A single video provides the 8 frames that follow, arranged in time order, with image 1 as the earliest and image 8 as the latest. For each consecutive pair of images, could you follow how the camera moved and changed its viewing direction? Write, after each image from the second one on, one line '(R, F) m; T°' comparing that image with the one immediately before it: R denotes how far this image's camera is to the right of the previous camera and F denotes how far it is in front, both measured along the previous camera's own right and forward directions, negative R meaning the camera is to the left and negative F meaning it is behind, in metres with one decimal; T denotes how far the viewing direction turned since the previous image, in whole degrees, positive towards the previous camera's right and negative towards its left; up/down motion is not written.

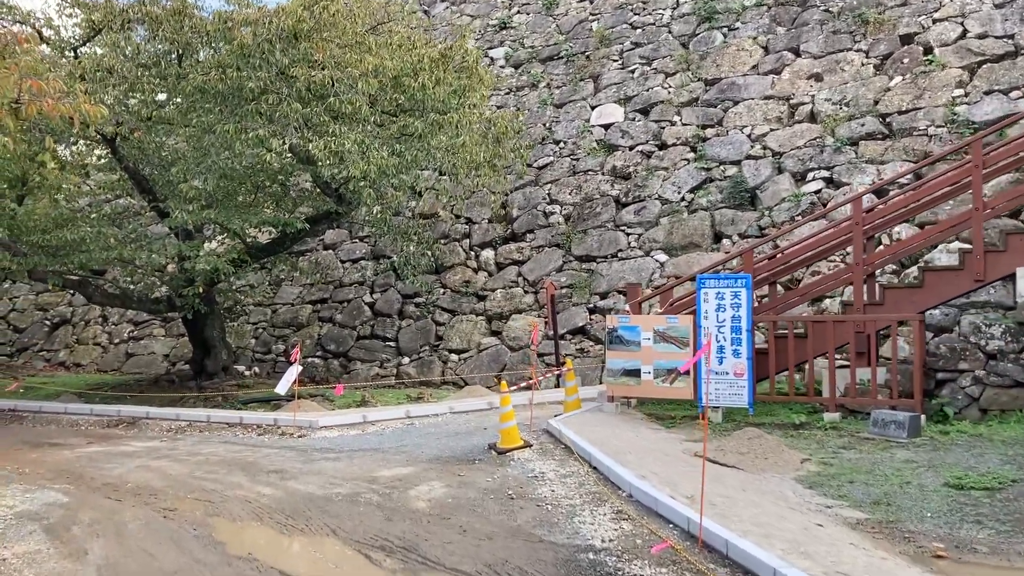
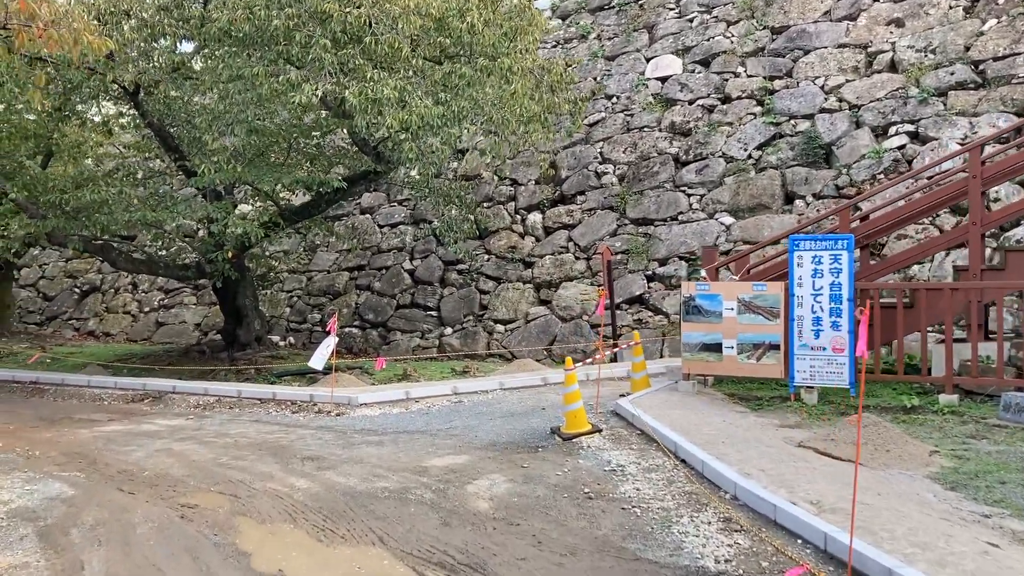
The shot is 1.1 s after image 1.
(-0.2, +0.9) m; -2°
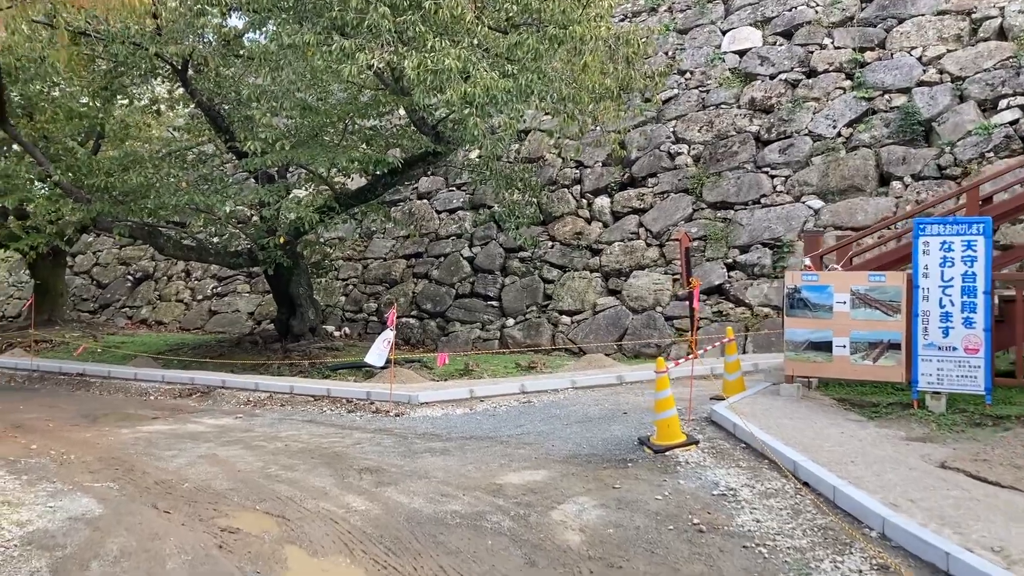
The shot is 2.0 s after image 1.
(-0.2, +0.7) m; -3°
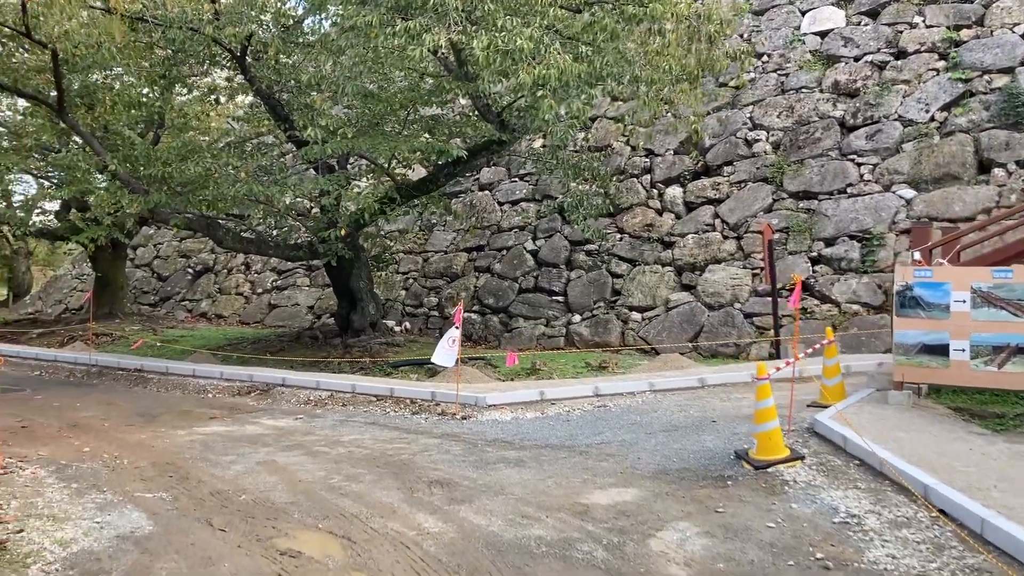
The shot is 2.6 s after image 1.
(-0.2, +0.5) m; -3°
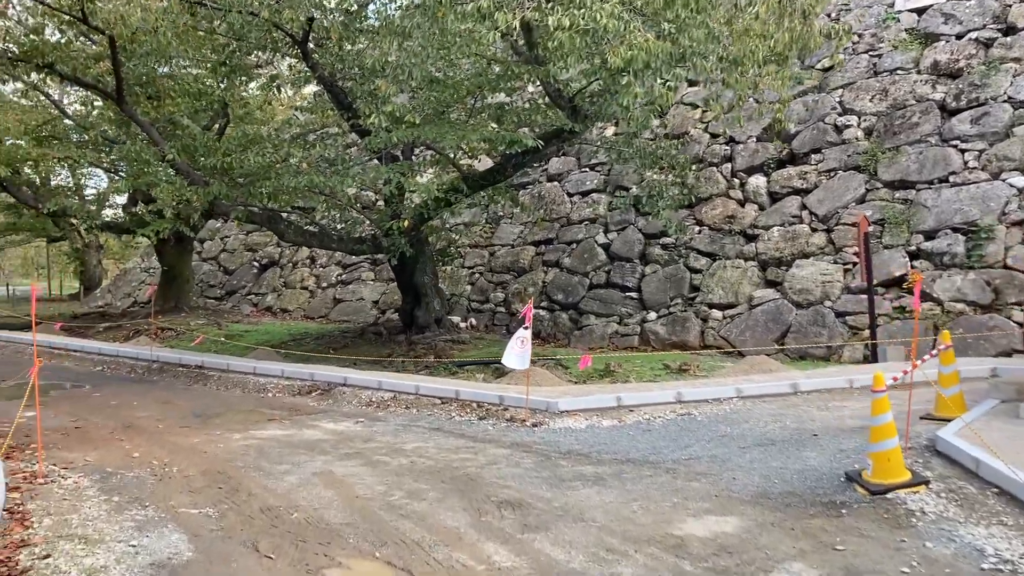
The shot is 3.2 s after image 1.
(-0.1, +0.5) m; -4°
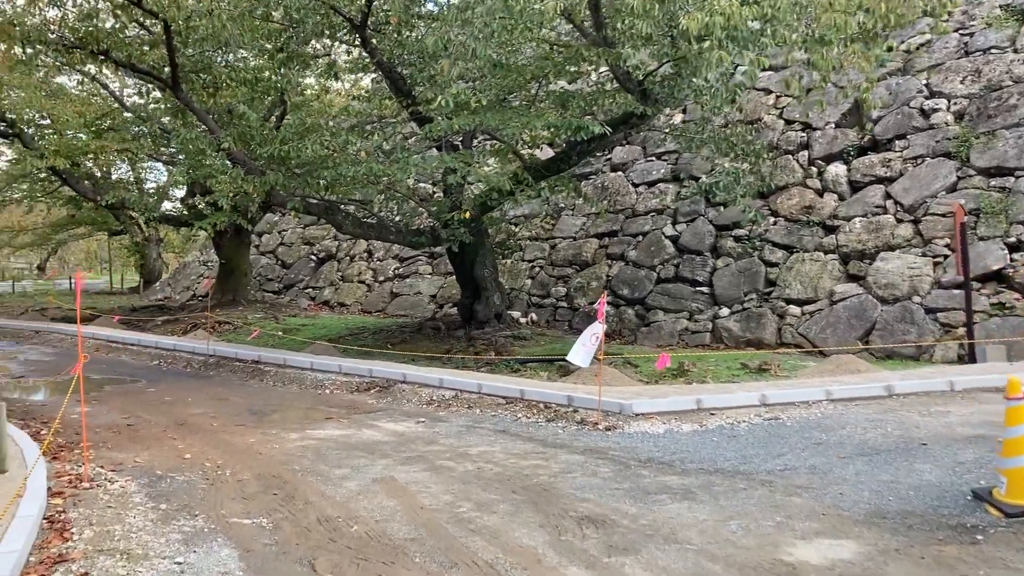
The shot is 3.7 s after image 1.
(-0.1, +0.4) m; -3°
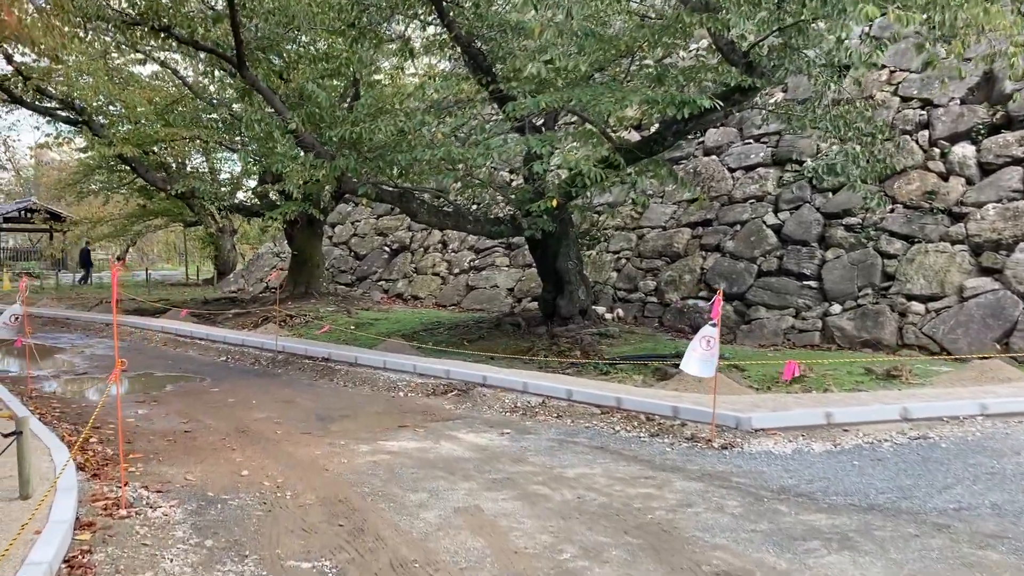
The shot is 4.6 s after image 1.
(-0.2, +0.8) m; -4°
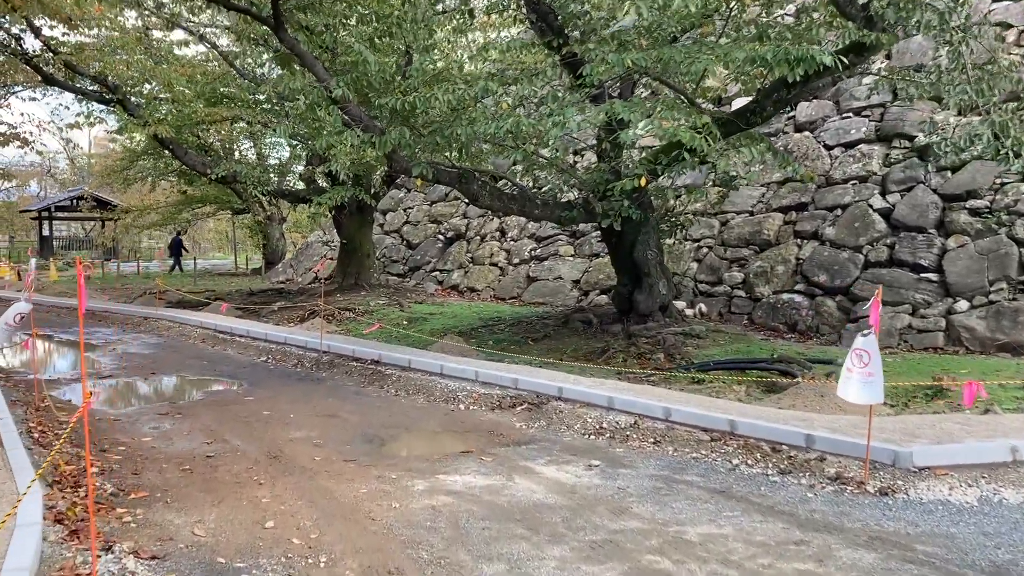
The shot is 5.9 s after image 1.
(-0.2, +1.1) m; -3°
